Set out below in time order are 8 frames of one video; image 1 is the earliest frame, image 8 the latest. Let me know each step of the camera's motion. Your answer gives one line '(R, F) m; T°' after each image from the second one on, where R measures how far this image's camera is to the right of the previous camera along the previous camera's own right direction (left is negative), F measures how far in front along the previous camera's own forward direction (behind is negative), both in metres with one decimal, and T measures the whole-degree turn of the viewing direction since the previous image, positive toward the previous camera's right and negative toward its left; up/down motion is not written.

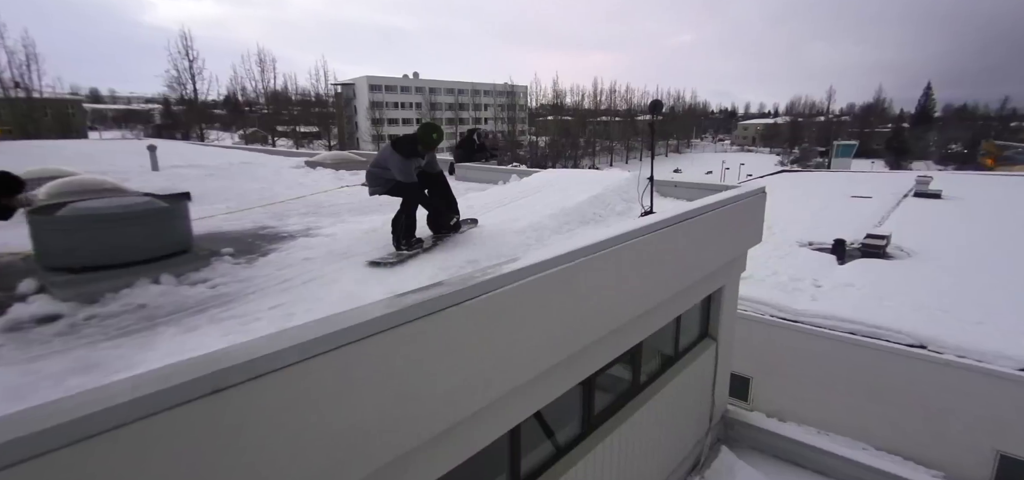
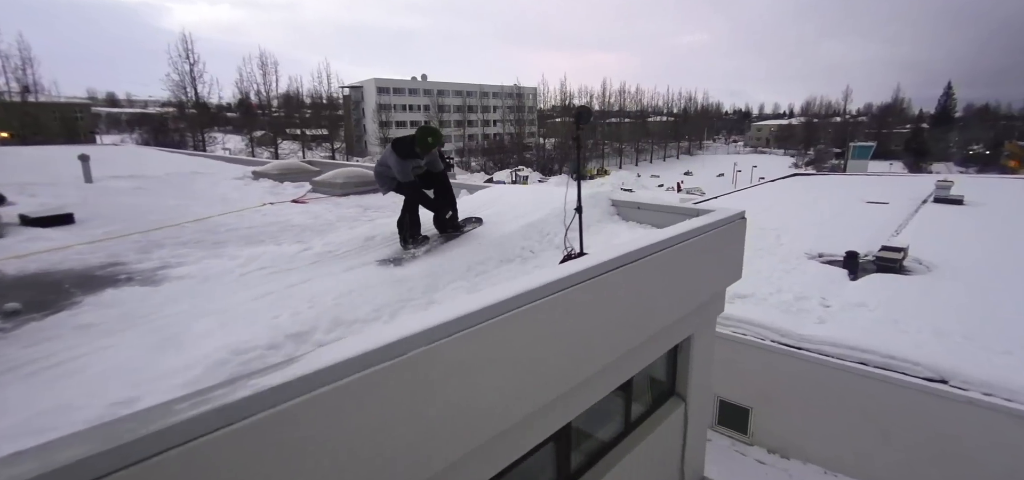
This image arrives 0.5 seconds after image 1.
(+0.5, +0.6) m; -1°
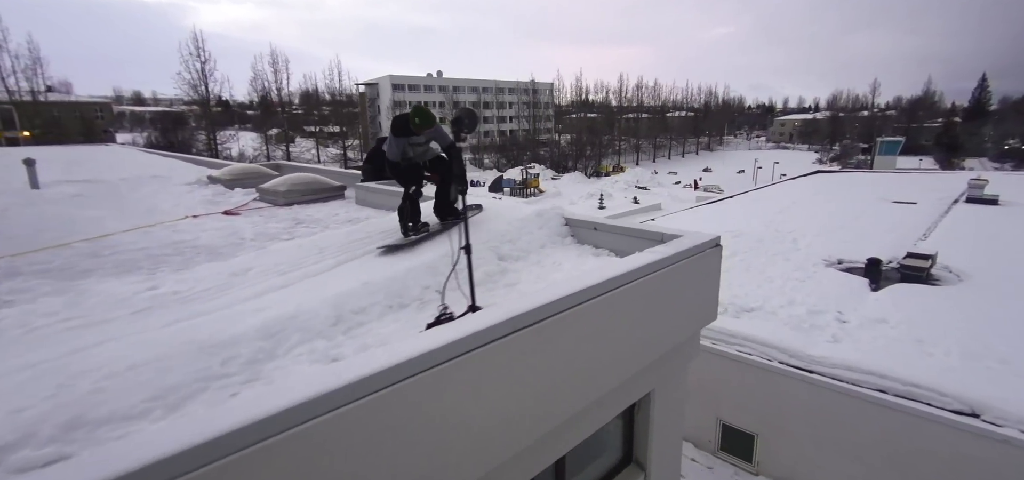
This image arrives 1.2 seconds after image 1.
(+0.5, +0.5) m; -2°
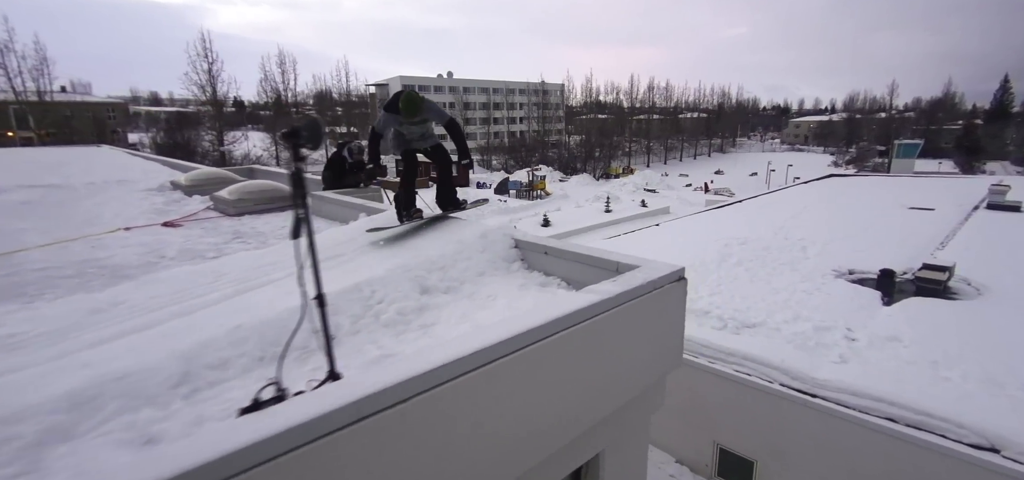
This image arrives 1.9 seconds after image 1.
(+0.3, +0.3) m; -1°
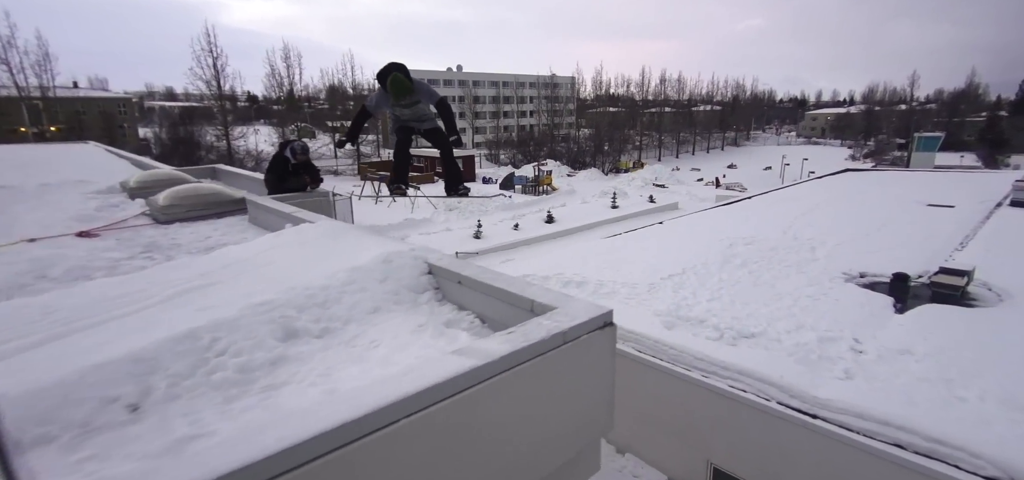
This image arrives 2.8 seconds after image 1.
(+0.4, +0.4) m; -1°
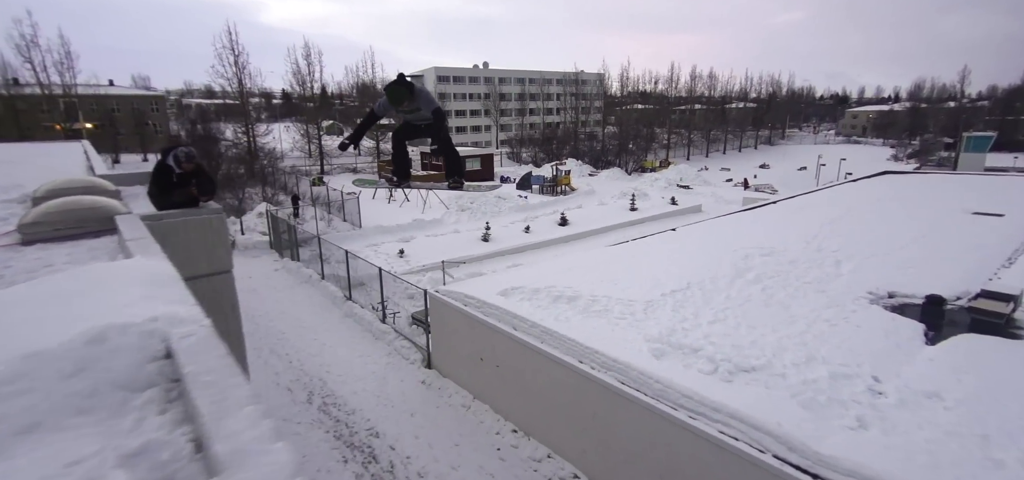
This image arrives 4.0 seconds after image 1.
(+0.7, +0.6) m; -3°
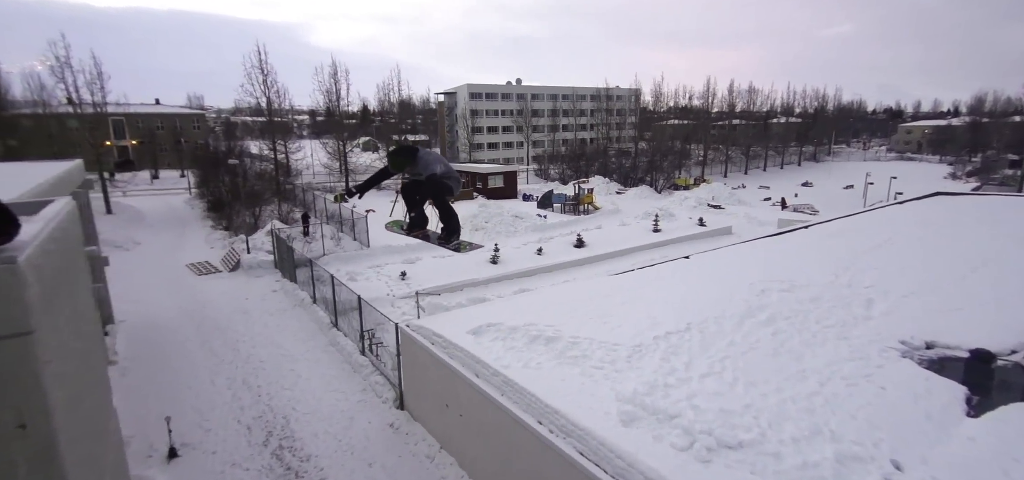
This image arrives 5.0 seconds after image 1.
(+0.9, +0.8) m; -4°
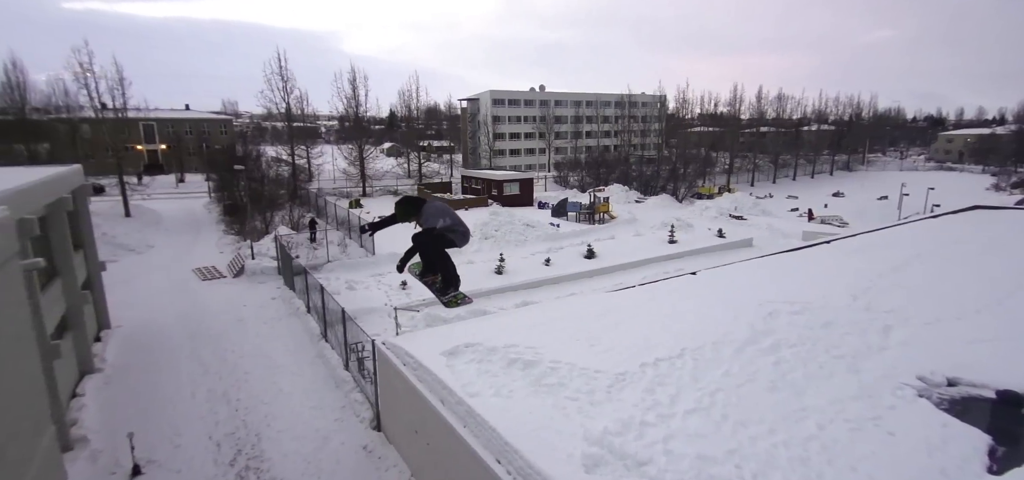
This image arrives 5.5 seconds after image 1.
(+0.6, +0.4) m; -3°
